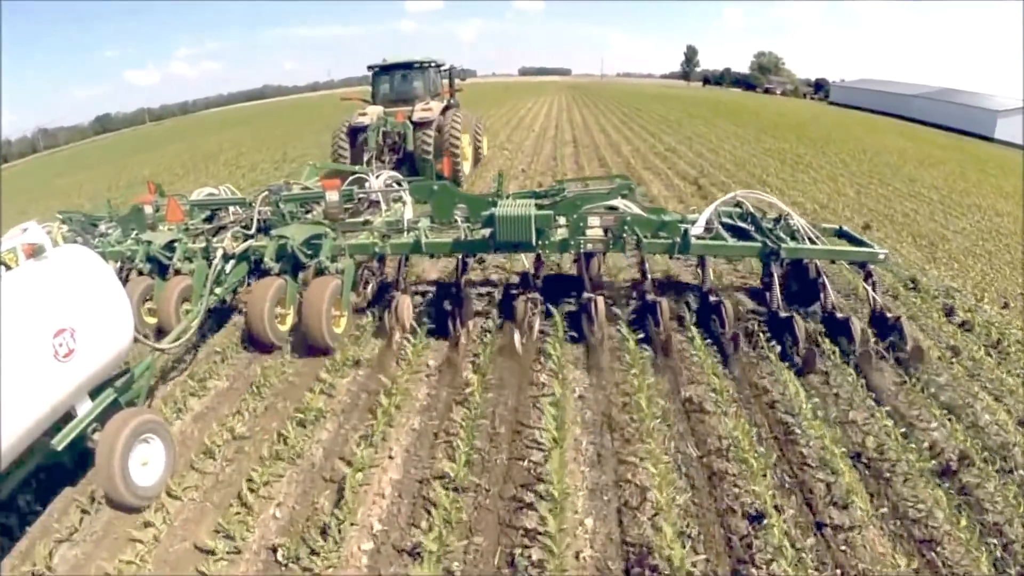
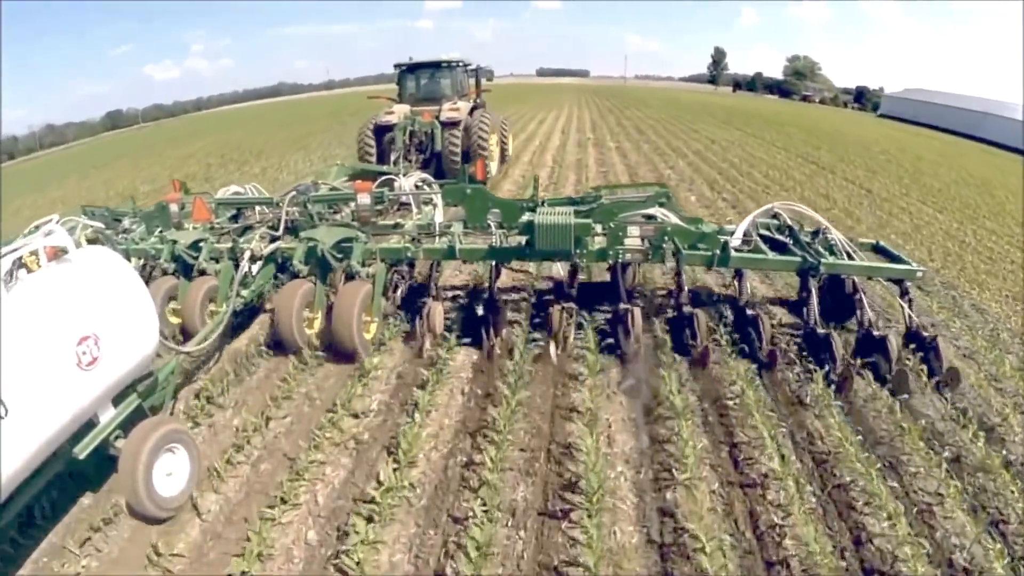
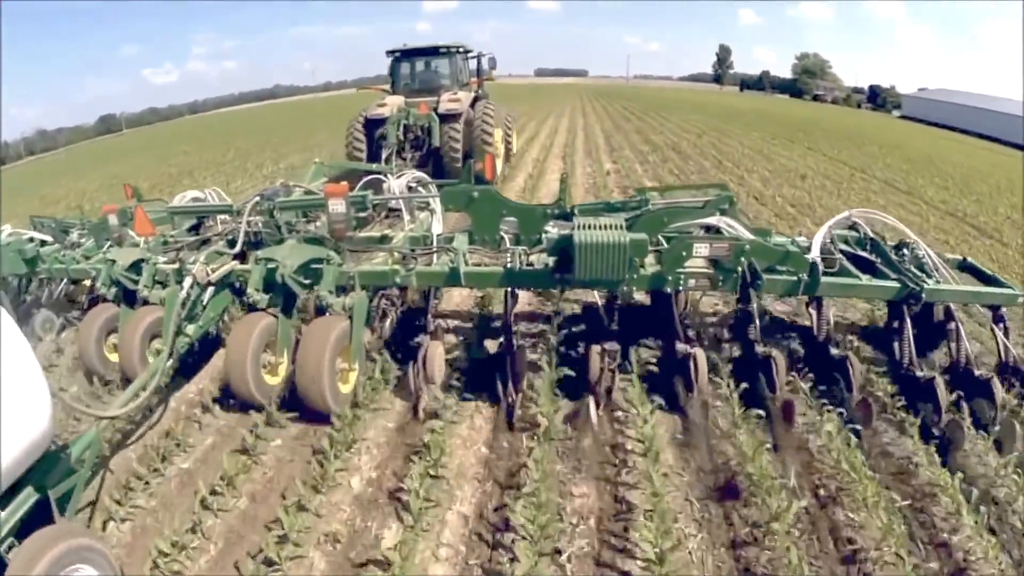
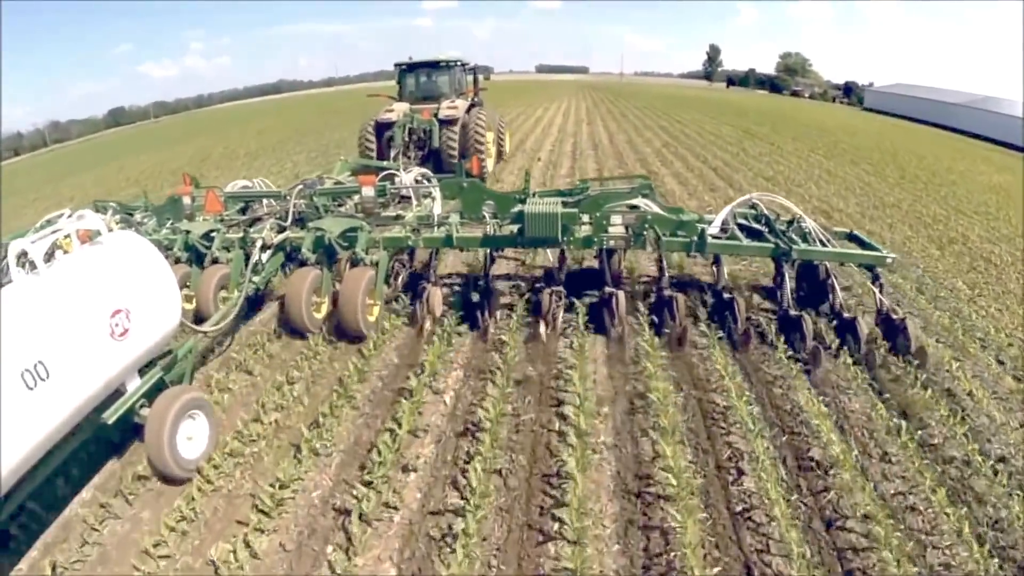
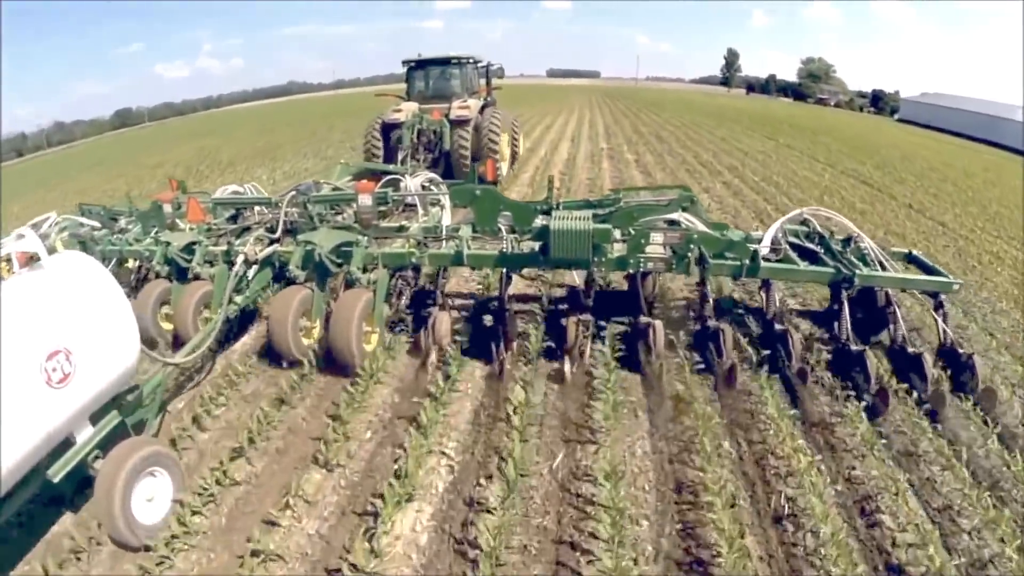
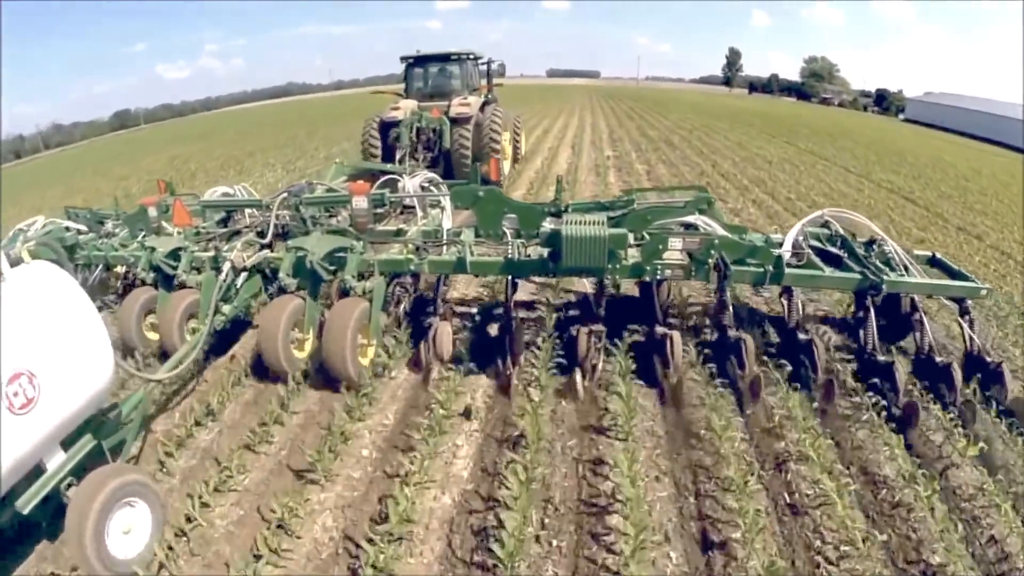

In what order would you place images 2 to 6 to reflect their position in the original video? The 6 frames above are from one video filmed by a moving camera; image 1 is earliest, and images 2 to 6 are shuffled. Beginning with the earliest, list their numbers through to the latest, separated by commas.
4, 2, 5, 6, 3
